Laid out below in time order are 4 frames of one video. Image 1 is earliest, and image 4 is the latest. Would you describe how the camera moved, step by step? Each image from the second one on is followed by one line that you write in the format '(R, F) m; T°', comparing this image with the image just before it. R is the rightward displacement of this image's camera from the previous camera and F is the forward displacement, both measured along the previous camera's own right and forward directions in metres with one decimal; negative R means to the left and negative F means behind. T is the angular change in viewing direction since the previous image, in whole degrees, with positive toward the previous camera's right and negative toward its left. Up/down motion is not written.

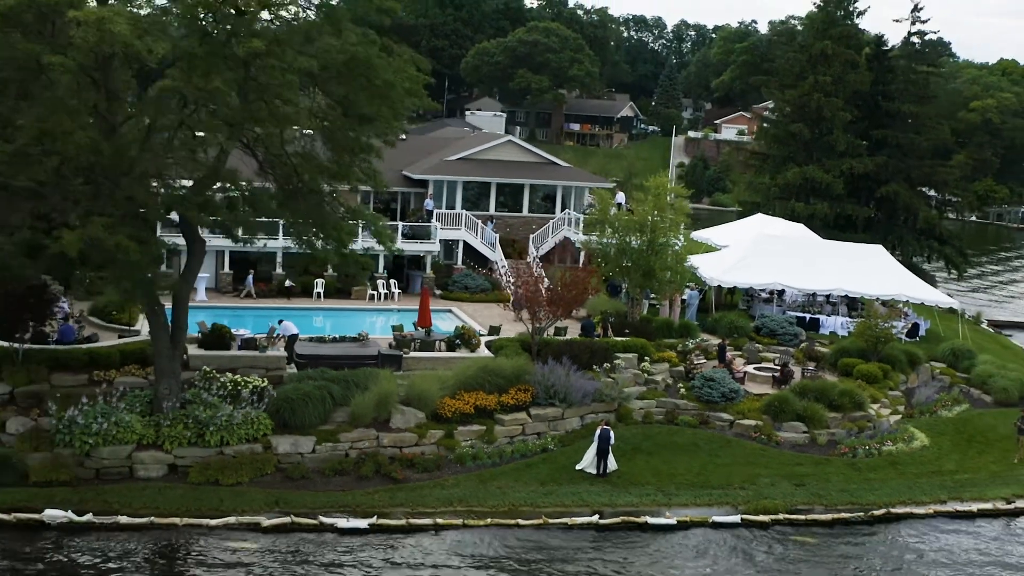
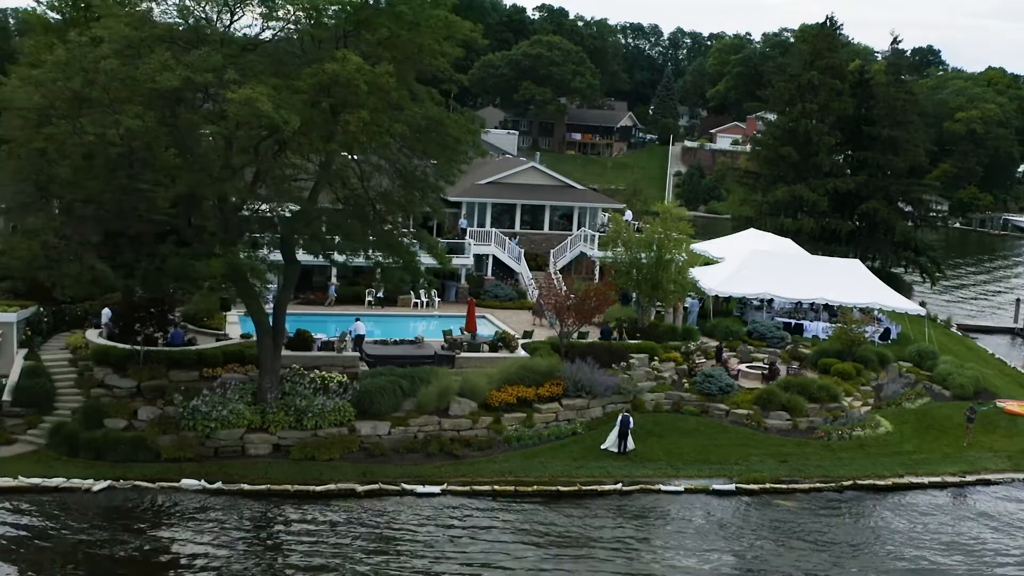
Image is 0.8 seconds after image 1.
(-0.8, -3.4) m; 0°
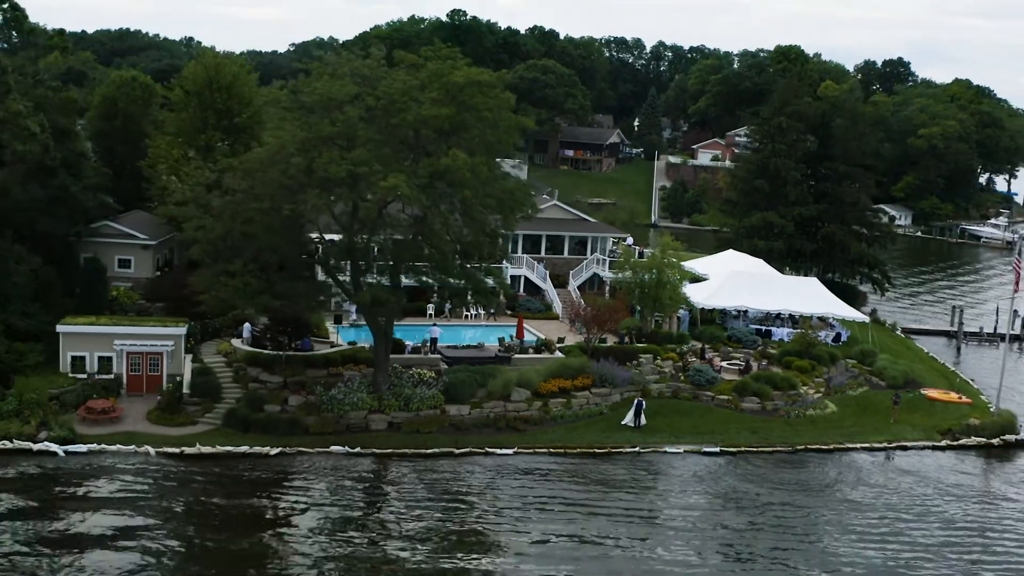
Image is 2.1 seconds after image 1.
(-1.6, -6.9) m; +1°
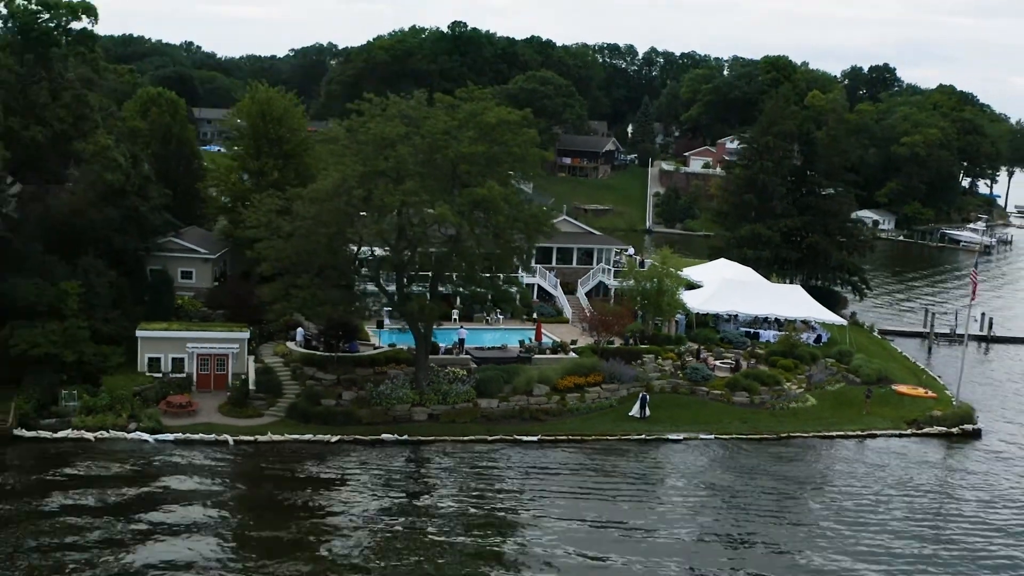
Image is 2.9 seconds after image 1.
(-0.9, -3.9) m; +1°
